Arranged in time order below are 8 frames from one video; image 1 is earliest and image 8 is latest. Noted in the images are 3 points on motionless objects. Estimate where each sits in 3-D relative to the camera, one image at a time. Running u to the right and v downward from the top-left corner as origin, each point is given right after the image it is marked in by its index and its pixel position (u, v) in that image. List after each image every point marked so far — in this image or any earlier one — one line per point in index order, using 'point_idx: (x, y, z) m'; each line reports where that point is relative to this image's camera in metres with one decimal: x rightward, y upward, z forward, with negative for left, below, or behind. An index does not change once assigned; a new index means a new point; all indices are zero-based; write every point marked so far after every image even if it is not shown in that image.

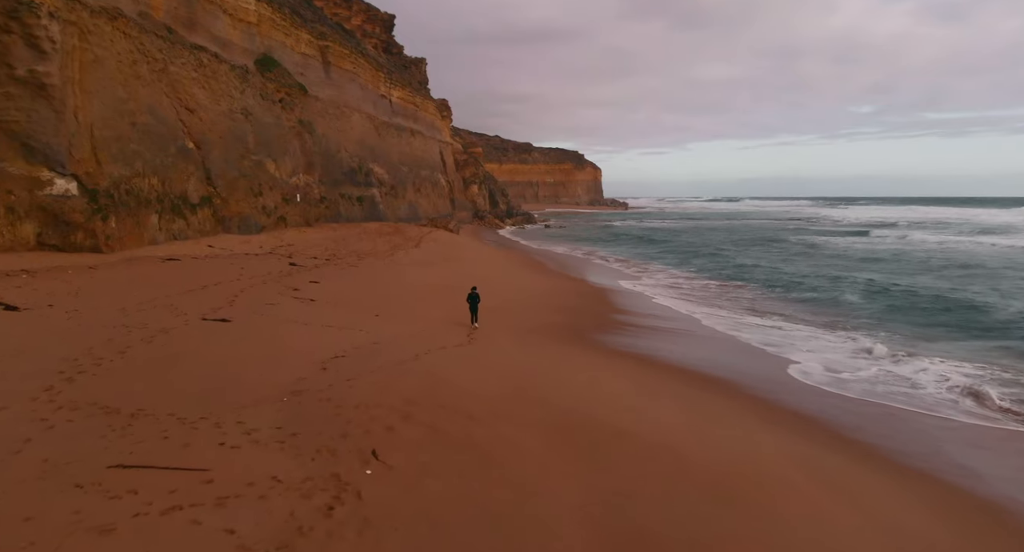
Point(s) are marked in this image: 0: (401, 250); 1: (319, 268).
0: (-3.4, +0.8, +18.9) m
1: (-4.0, +0.1, +13.0) m
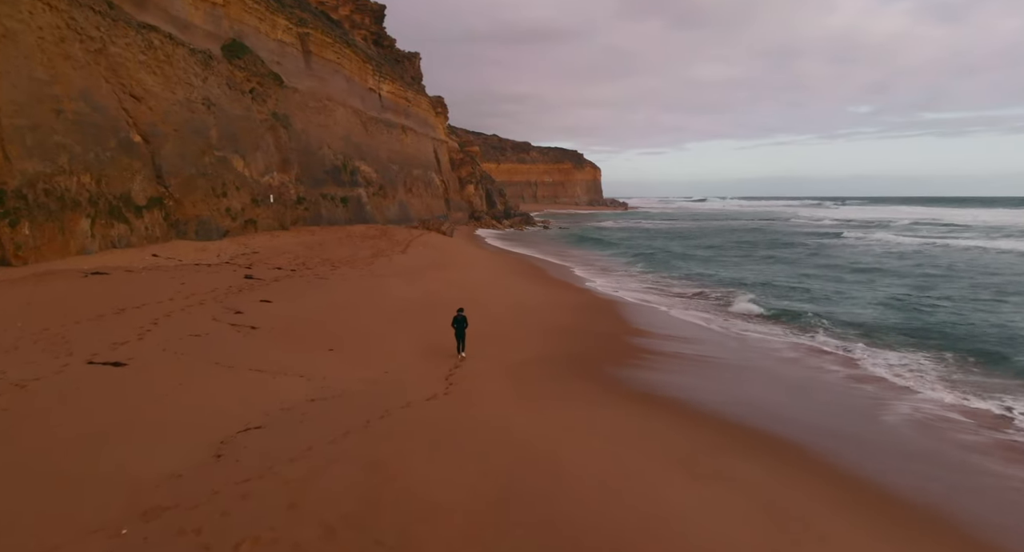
0: (-3.5, +0.5, +16.9) m
1: (-4.0, -0.1, +11.1) m
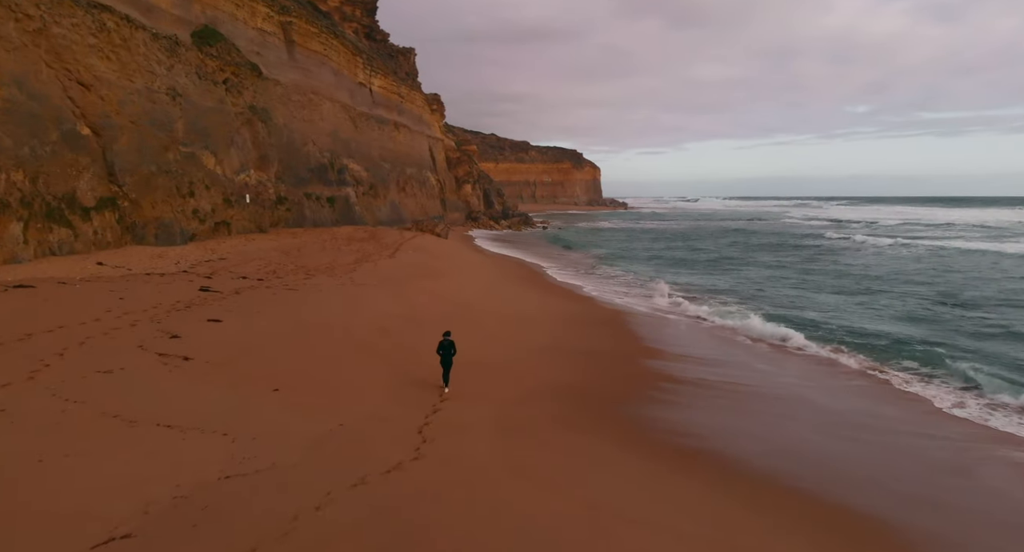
0: (-3.5, +0.3, +15.4) m
1: (-4.1, -0.3, +9.6) m
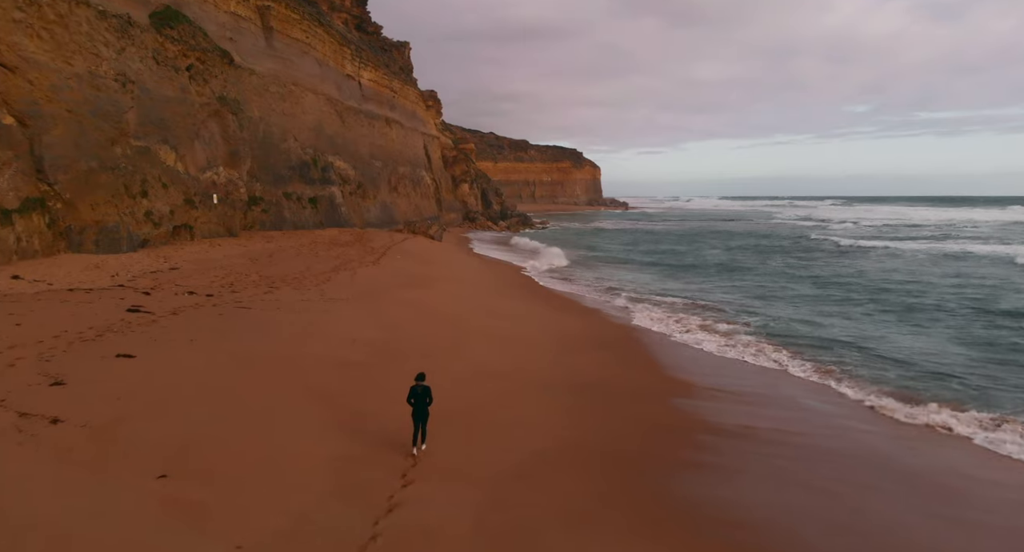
0: (-3.6, +0.1, +13.7) m
1: (-4.2, -0.5, +7.9) m
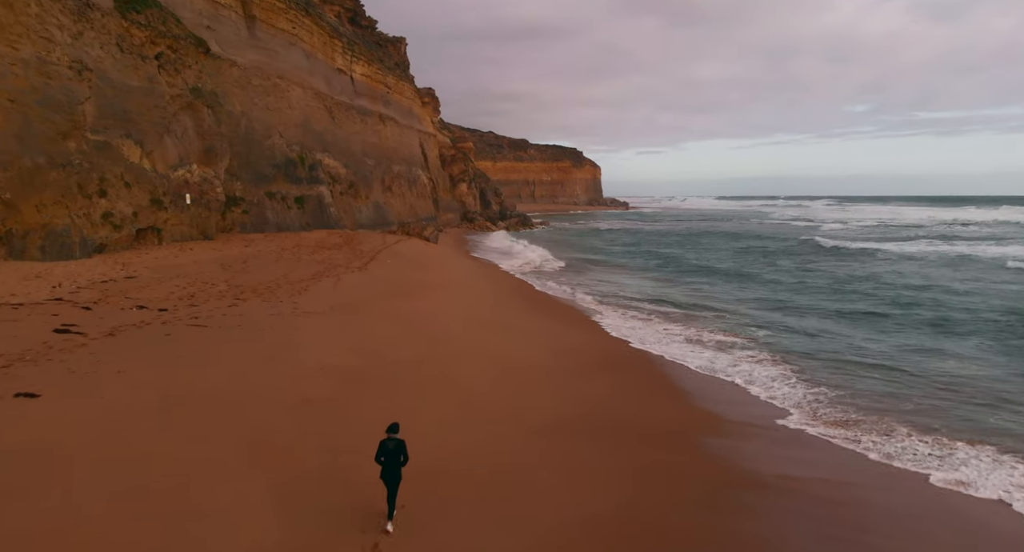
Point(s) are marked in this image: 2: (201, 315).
0: (-3.6, 0.0, +12.5) m
1: (-4.2, -0.7, +6.7) m
2: (-4.0, -0.5, +8.3) m
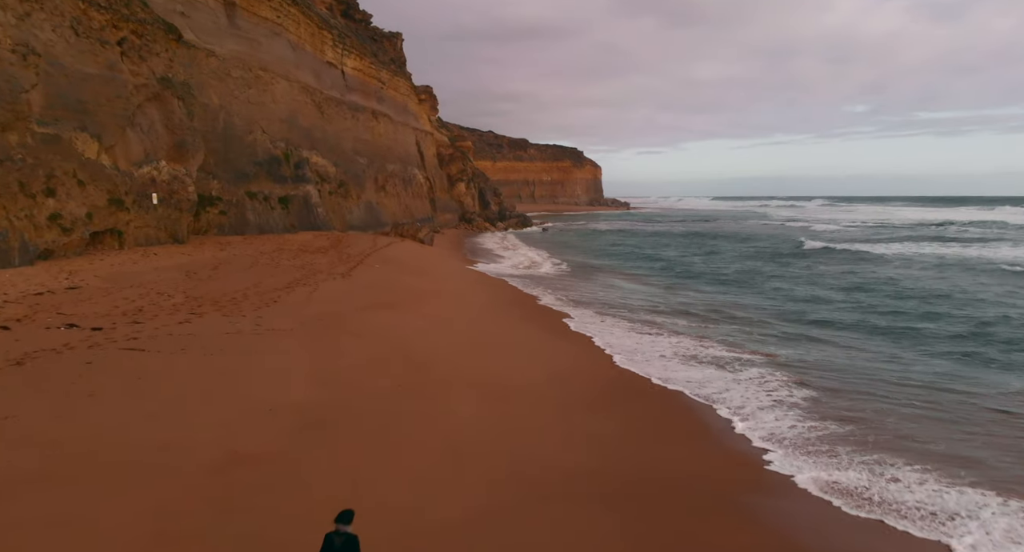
0: (-3.7, -0.2, +11.3) m
1: (-4.2, -0.8, +5.4) m
2: (-4.0, -0.6, +7.0) m
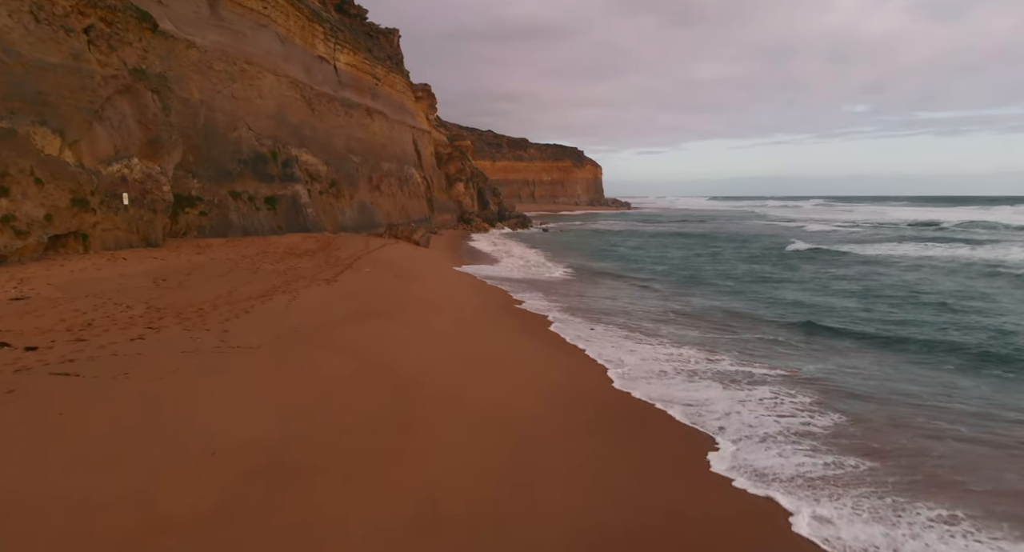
0: (-3.7, -0.3, +10.4) m
1: (-4.3, -0.9, +4.5) m
2: (-4.1, -0.7, +6.1) m
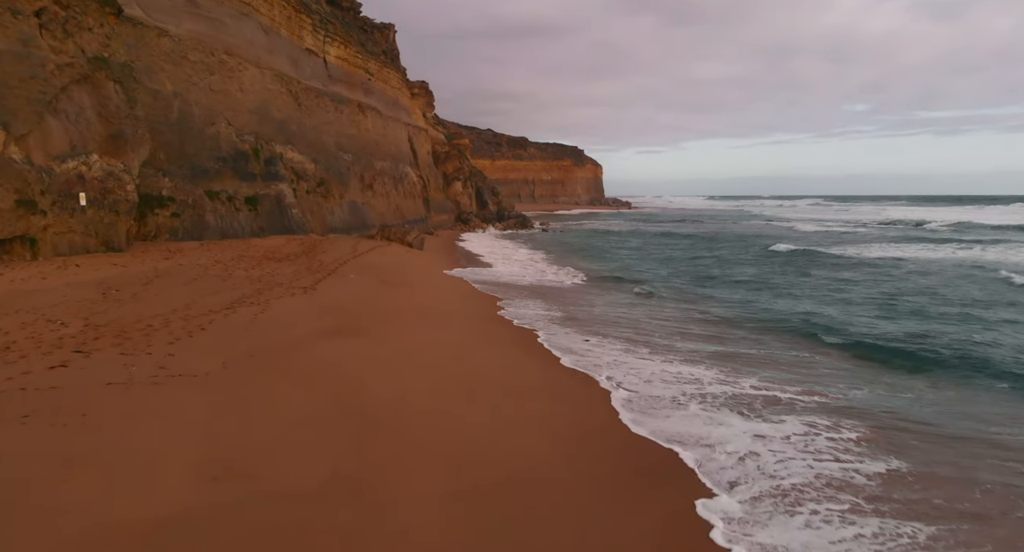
0: (-3.8, -0.4, +9.3) m
1: (-4.4, -1.1, +3.5) m
2: (-4.1, -0.9, +5.0) m
